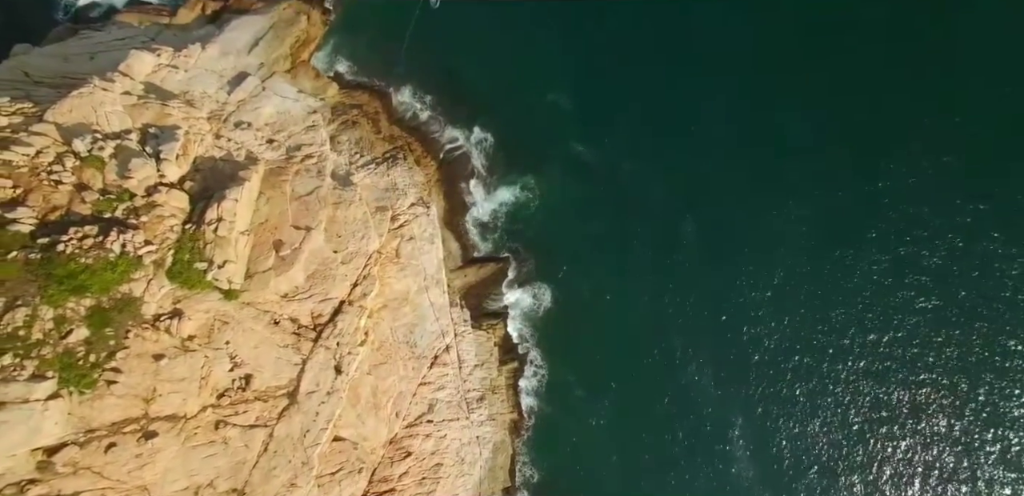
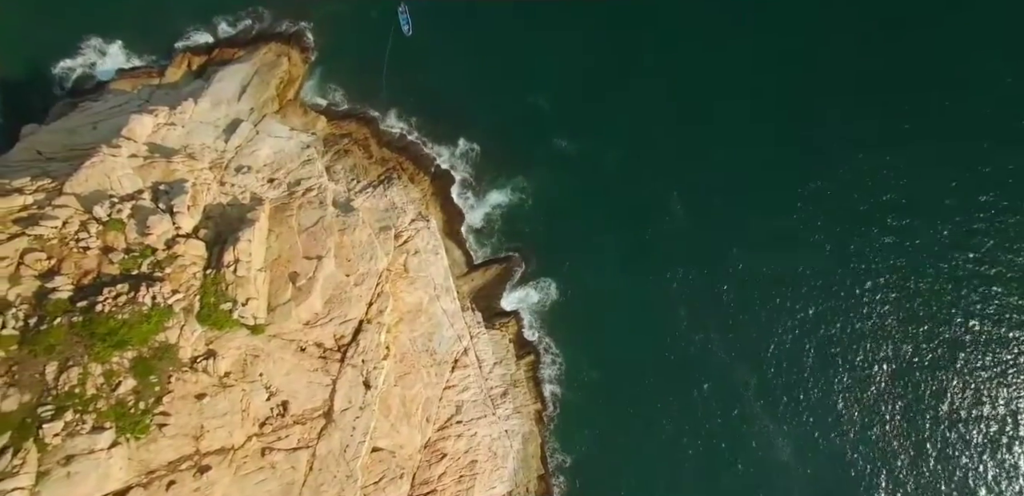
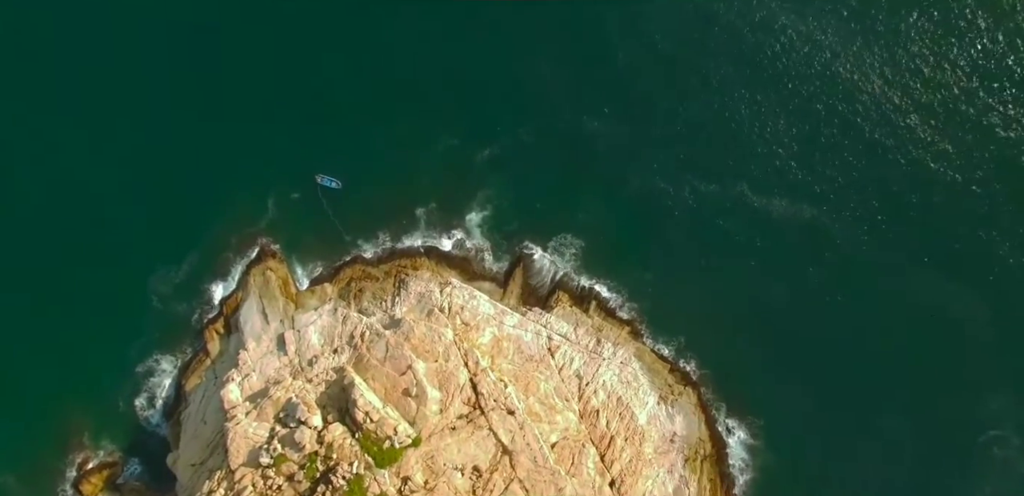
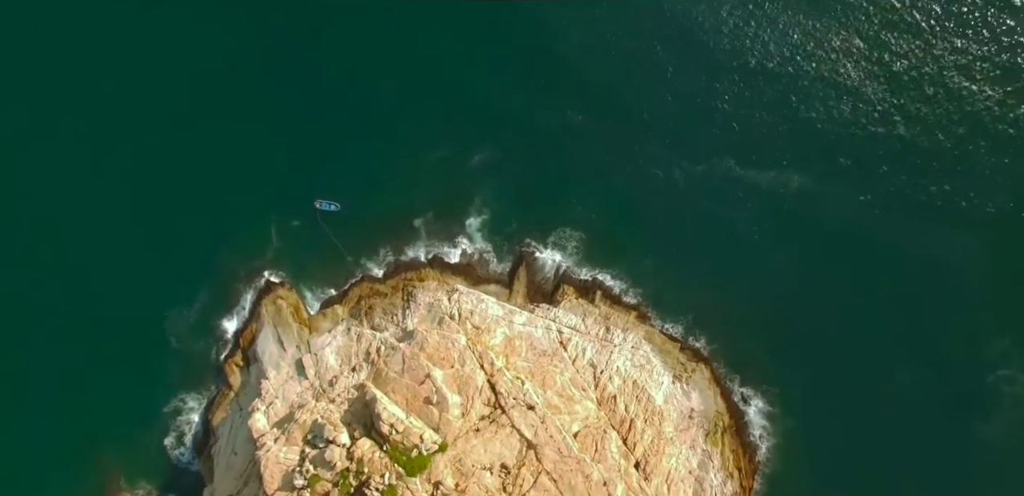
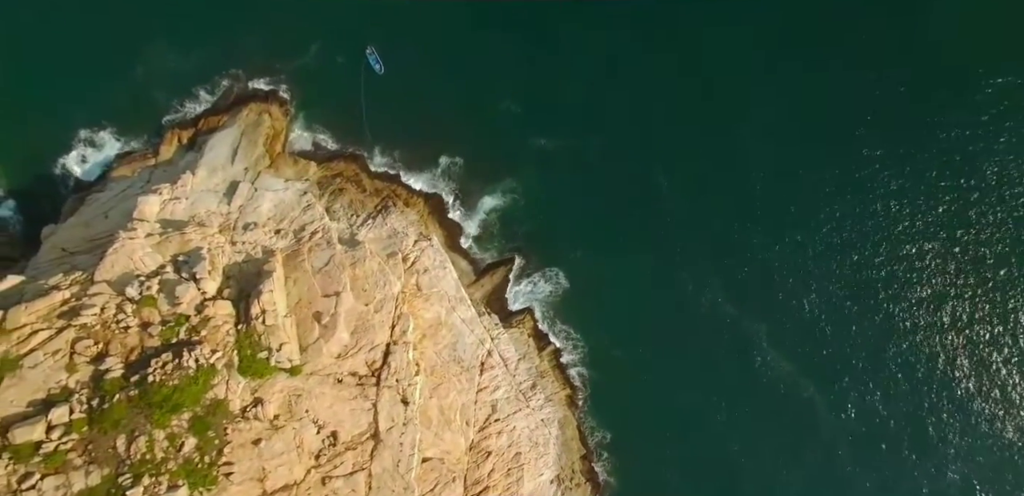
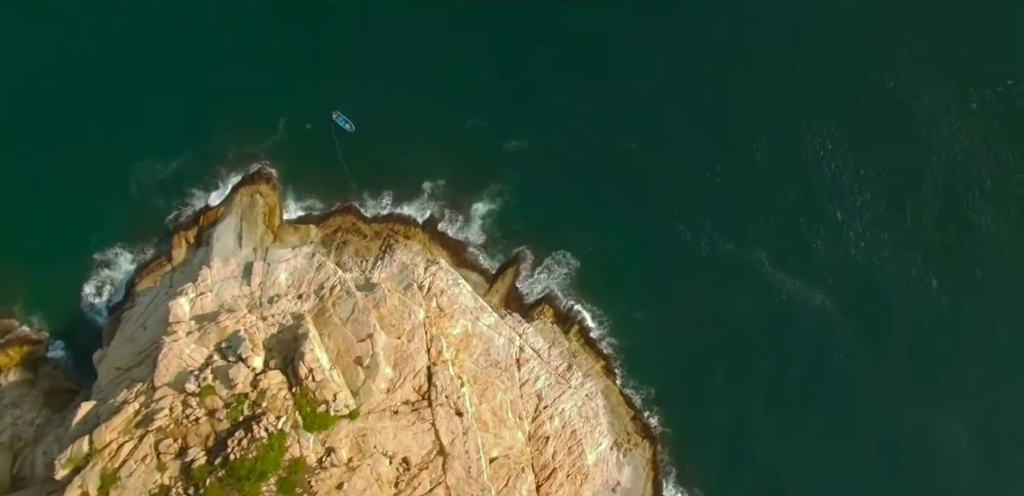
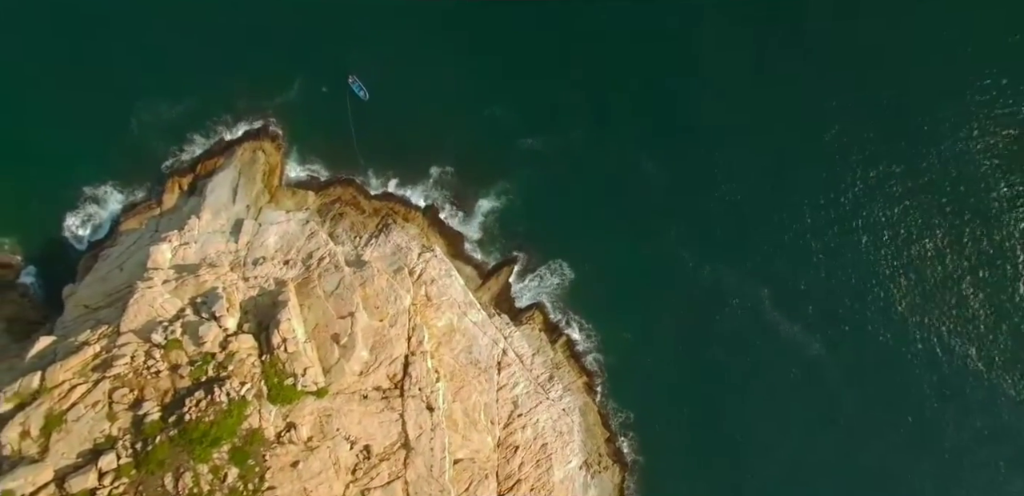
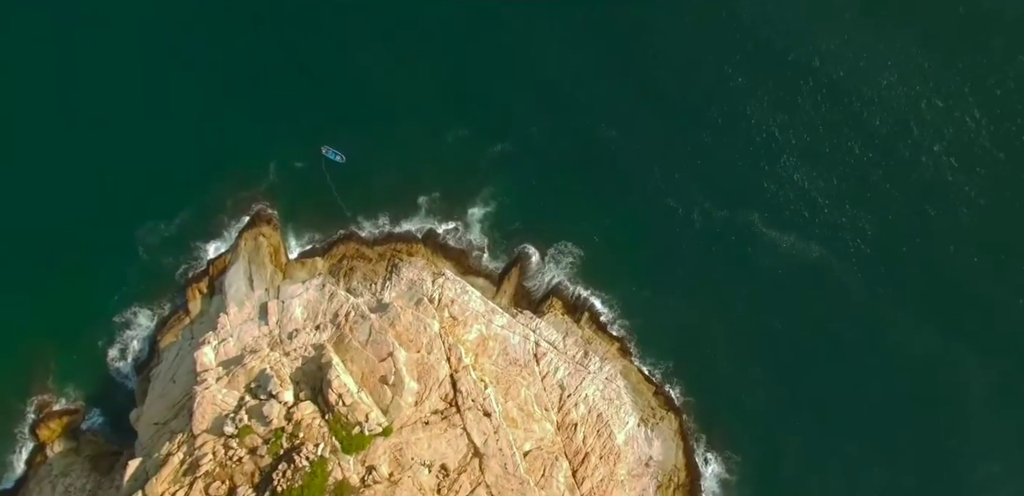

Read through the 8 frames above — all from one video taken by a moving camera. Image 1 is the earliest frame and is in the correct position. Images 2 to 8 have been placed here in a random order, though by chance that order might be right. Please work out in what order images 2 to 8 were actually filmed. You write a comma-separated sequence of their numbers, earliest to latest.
2, 5, 7, 6, 8, 3, 4
